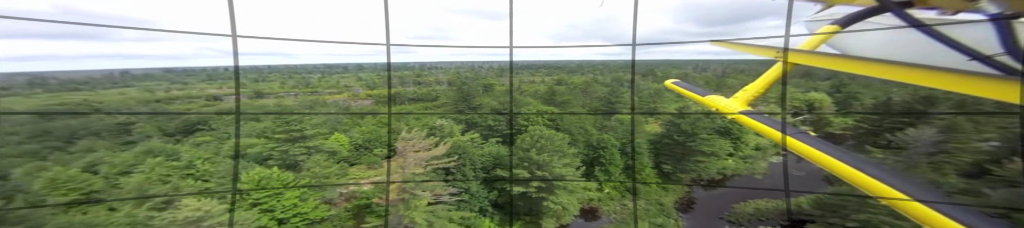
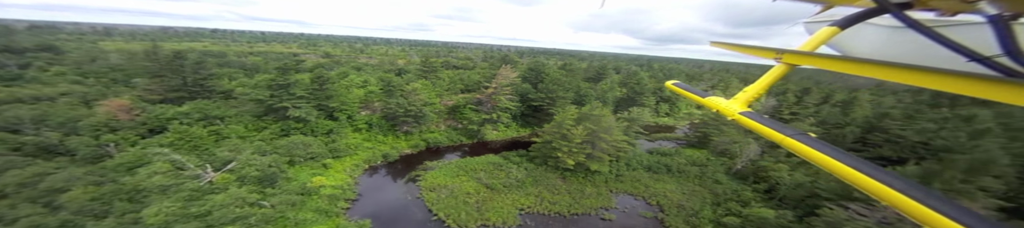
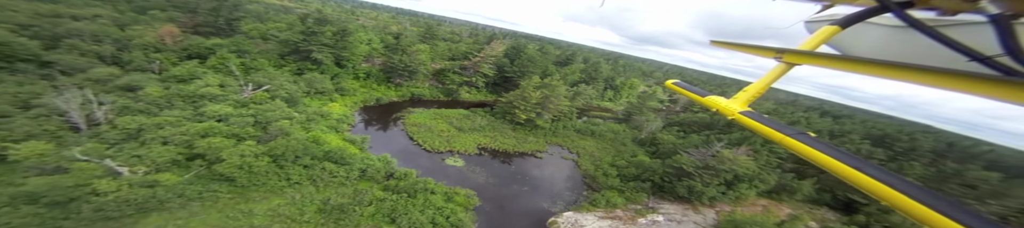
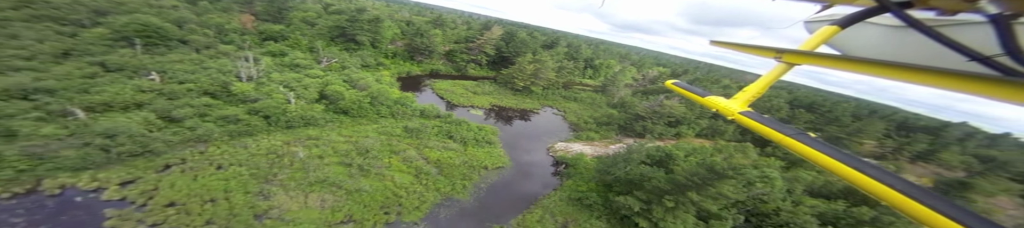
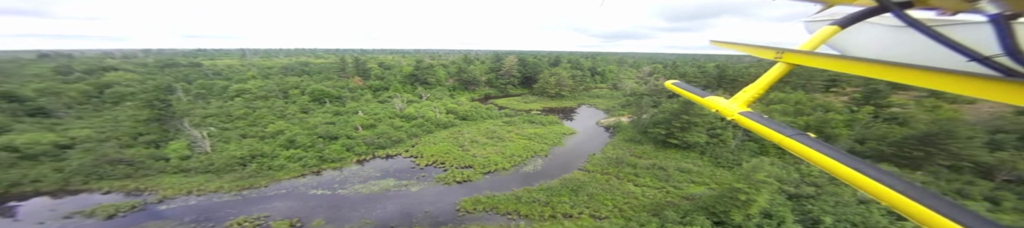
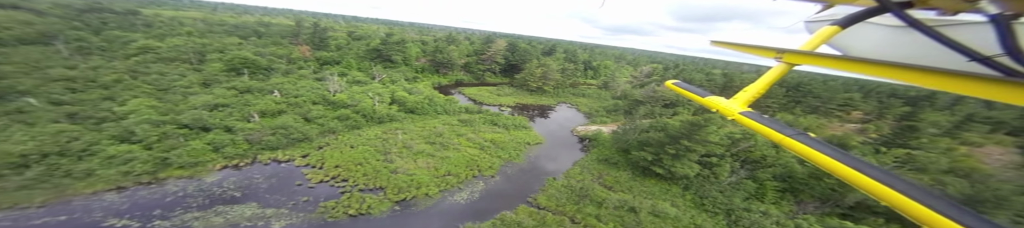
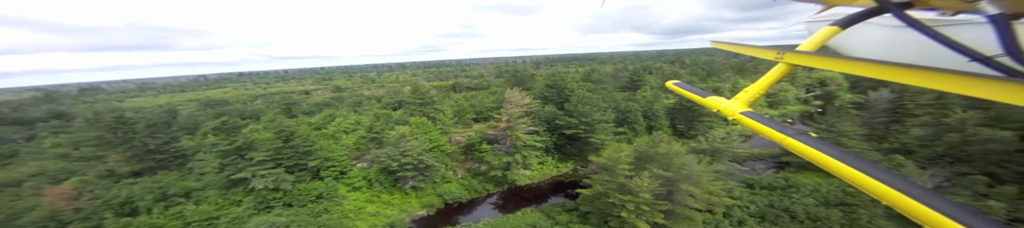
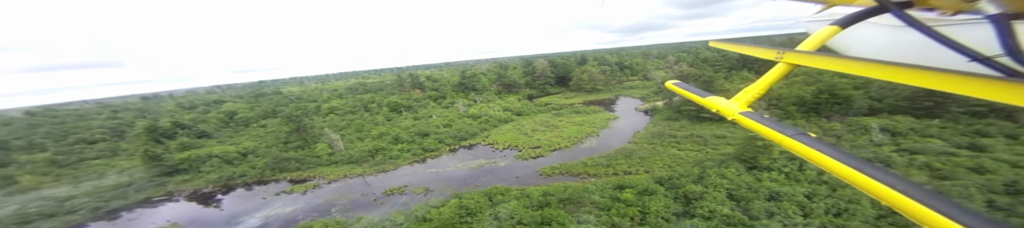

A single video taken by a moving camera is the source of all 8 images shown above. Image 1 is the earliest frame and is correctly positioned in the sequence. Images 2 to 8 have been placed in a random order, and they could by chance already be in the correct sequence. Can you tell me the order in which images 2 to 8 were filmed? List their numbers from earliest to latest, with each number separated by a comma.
7, 2, 3, 4, 6, 5, 8
